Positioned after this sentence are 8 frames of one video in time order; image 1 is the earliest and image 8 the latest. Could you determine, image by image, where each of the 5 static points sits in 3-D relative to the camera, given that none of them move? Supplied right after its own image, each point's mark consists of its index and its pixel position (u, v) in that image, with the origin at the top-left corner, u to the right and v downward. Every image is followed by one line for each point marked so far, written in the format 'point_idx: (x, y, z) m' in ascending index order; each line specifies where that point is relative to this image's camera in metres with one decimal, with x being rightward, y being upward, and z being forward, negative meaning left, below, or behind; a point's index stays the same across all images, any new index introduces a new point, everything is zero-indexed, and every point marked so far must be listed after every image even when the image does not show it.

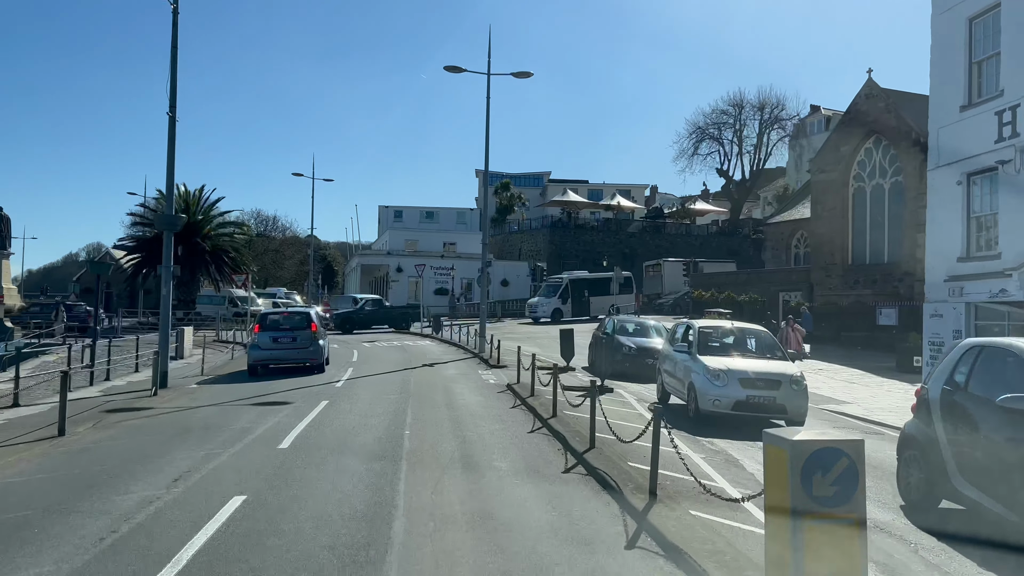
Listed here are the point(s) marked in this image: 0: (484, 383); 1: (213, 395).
0: (-0.6, -2.0, +16.4) m
1: (-5.6, -2.0, +14.4) m
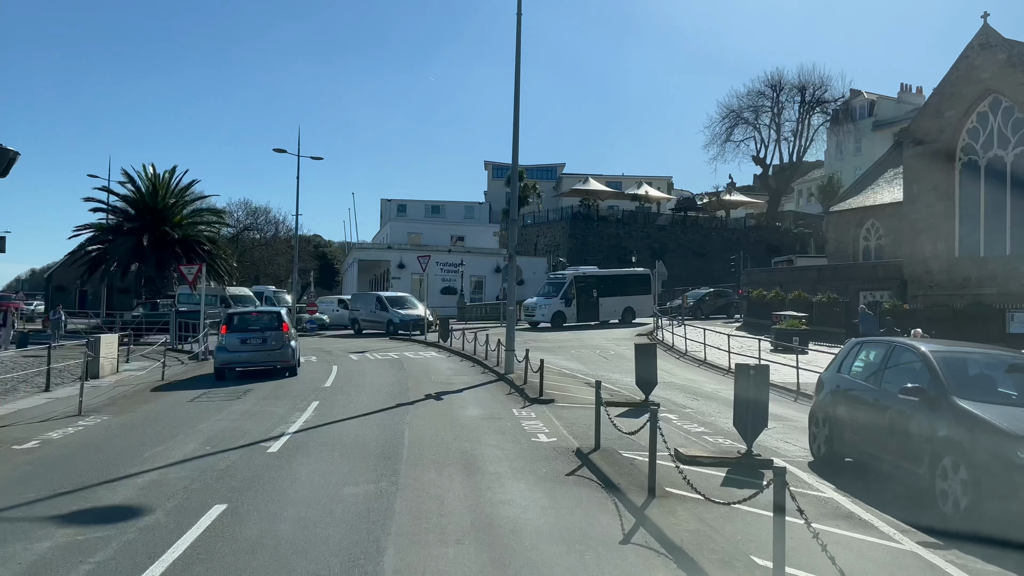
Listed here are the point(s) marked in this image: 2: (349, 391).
0: (+0.2, -1.9, +9.5) m
1: (-4.8, -1.8, +7.6) m
2: (-3.1, -2.0, +14.5) m
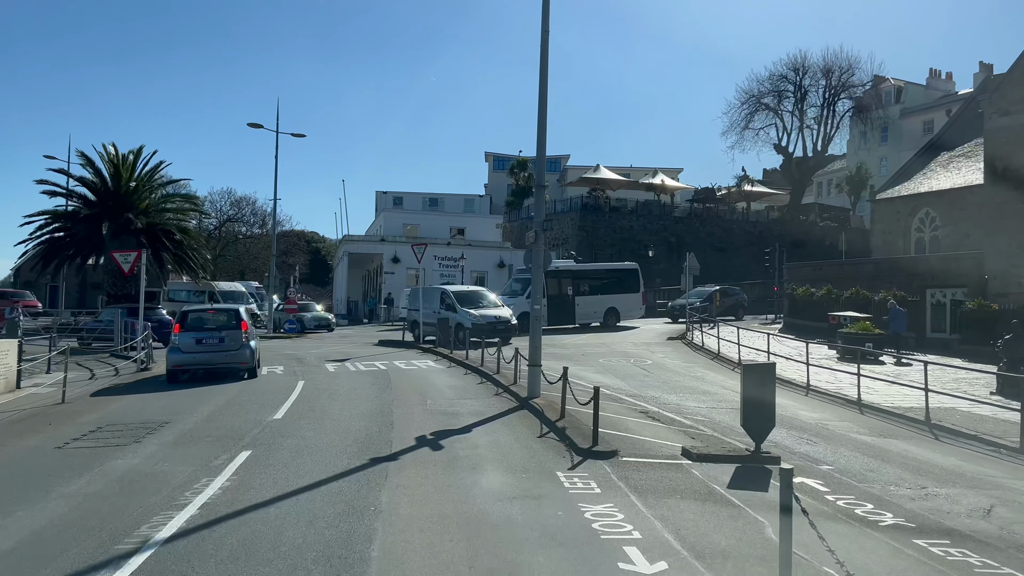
0: (+0.7, -1.8, +4.9) m
1: (-4.4, -1.7, +2.9) m
2: (-2.7, -1.8, +9.9) m
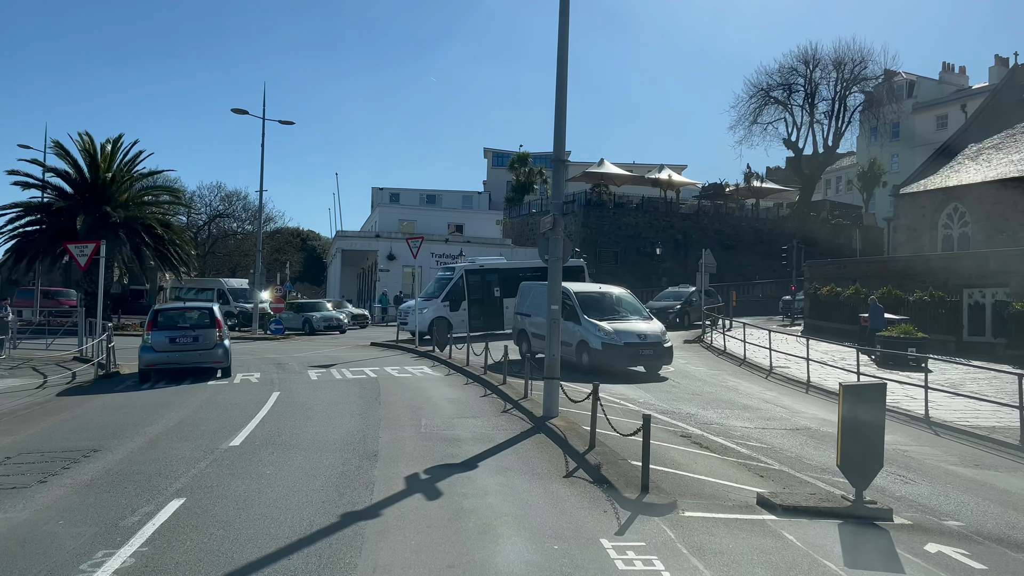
0: (+0.8, -1.7, +2.8) m
1: (-4.2, -1.7, +0.8) m
2: (-2.5, -1.8, +7.8) m
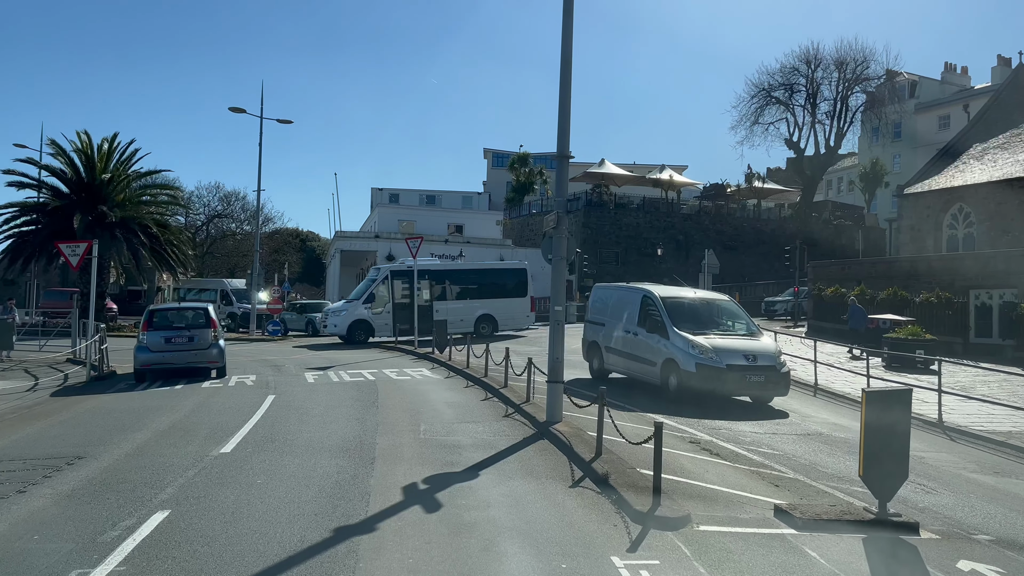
0: (+0.9, -1.7, +2.4) m
1: (-4.1, -1.6, +0.4) m
2: (-2.5, -1.8, +7.4) m
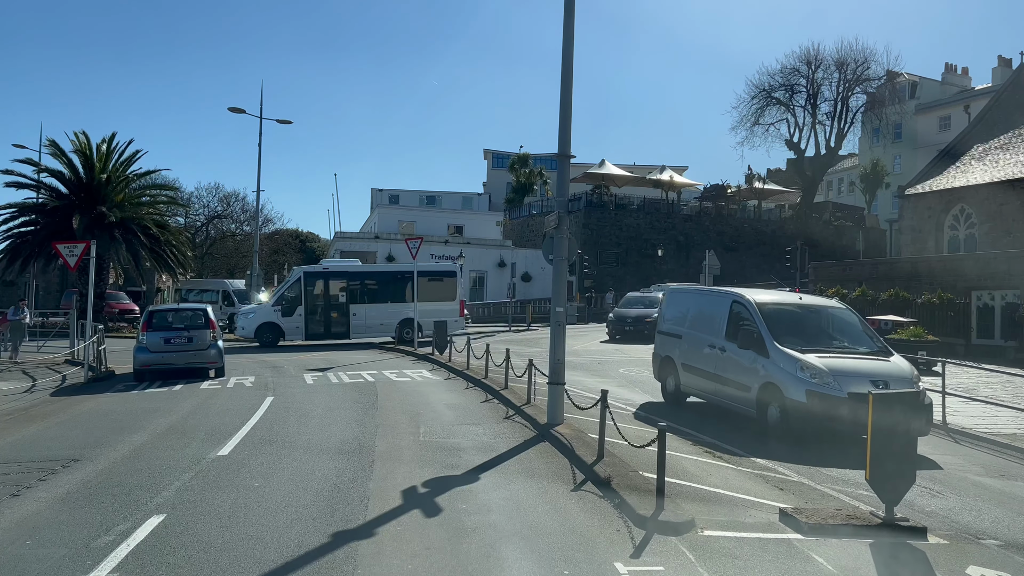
0: (+0.9, -1.7, +2.3) m
1: (-4.1, -1.6, +0.3) m
2: (-2.4, -1.8, +7.3) m
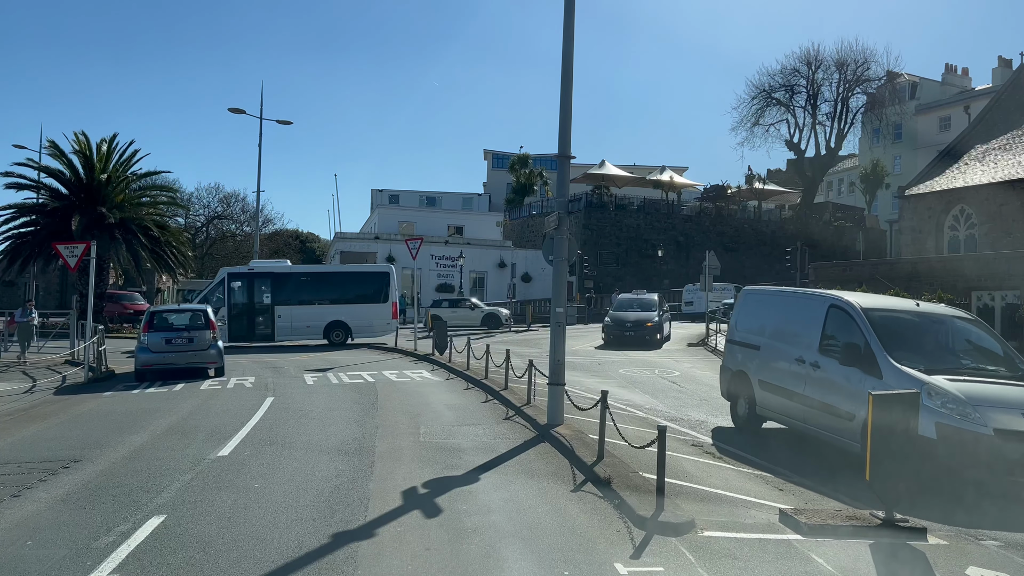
0: (+0.9, -1.7, +2.3) m
1: (-4.1, -1.6, +0.3) m
2: (-2.4, -1.8, +7.3) m
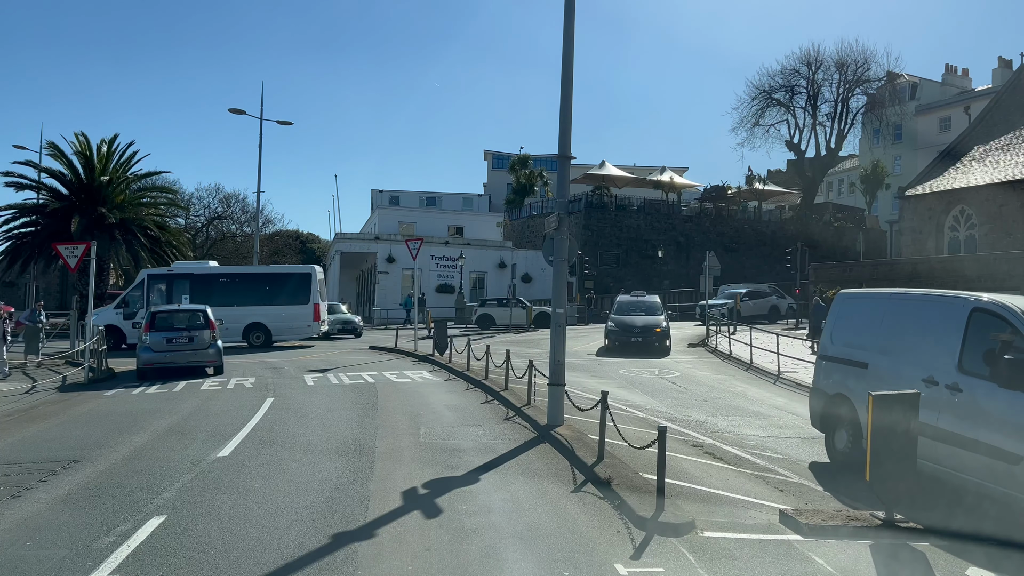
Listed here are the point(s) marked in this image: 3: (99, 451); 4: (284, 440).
0: (+0.9, -1.7, +2.3) m
1: (-4.1, -1.6, +0.3) m
2: (-2.4, -1.8, +7.3) m
3: (-4.7, -1.8, +8.7) m
4: (-2.8, -1.8, +9.3) m
